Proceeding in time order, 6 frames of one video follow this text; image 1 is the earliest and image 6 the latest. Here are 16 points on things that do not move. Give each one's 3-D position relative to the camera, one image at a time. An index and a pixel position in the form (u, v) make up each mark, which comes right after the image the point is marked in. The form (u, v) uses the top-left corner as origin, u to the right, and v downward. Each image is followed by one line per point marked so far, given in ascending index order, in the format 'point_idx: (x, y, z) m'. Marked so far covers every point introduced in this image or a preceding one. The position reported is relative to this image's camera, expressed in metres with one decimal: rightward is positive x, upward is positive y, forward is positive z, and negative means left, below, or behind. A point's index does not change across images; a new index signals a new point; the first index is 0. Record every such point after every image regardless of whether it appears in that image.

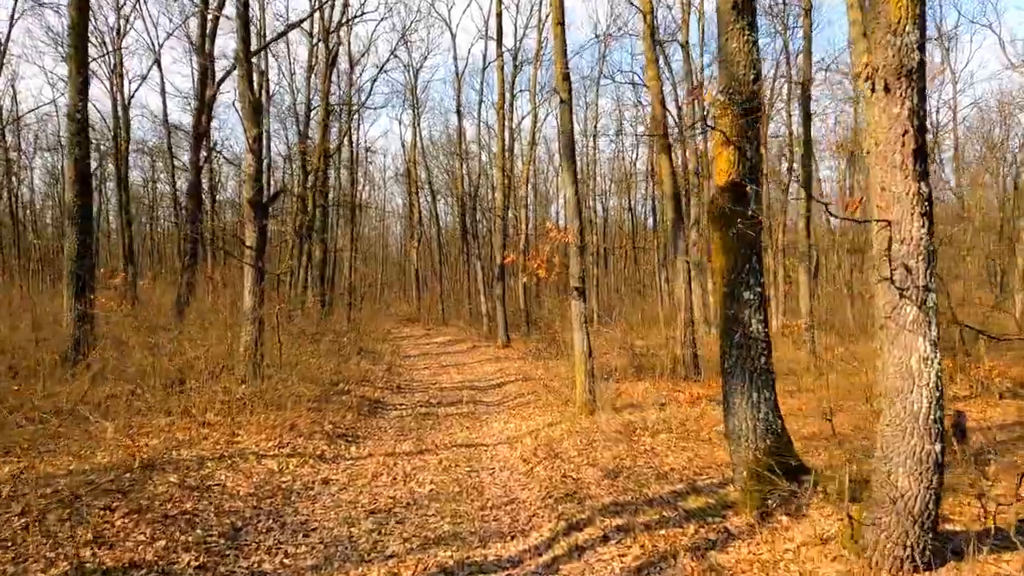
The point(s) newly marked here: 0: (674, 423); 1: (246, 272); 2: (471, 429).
0: (+2.1, -1.7, +8.2) m
1: (-4.6, +0.3, +11.0) m
2: (-0.6, -2.0, +8.9) m
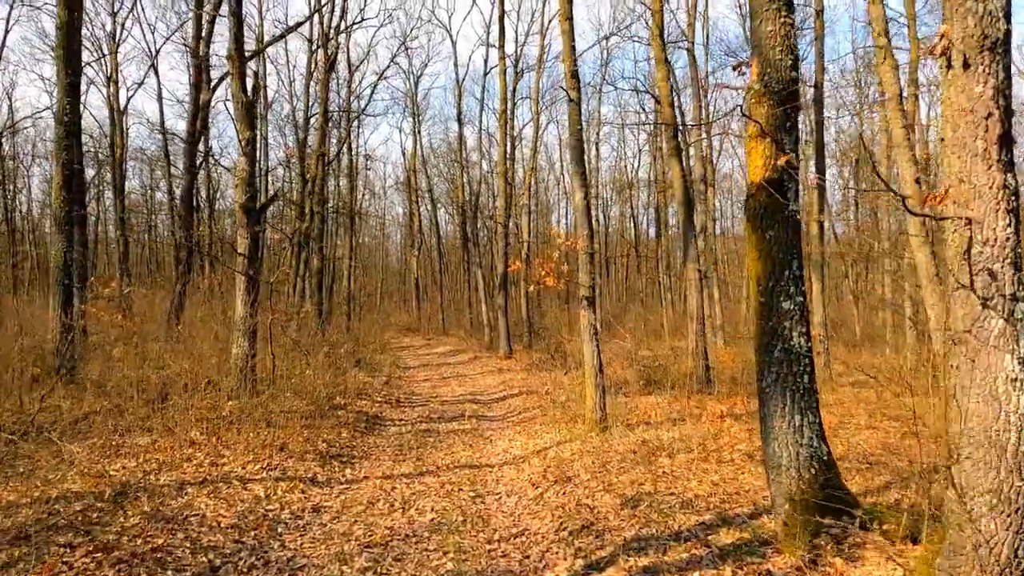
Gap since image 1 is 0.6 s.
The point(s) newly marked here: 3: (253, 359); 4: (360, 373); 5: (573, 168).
0: (+2.1, -1.8, +7.6) m
1: (-4.5, +0.1, +10.5) m
2: (-0.5, -2.1, +8.4) m
3: (-4.1, -1.1, +10.2) m
4: (-3.3, -1.9, +14.1) m
5: (+0.8, +1.6, +8.7) m
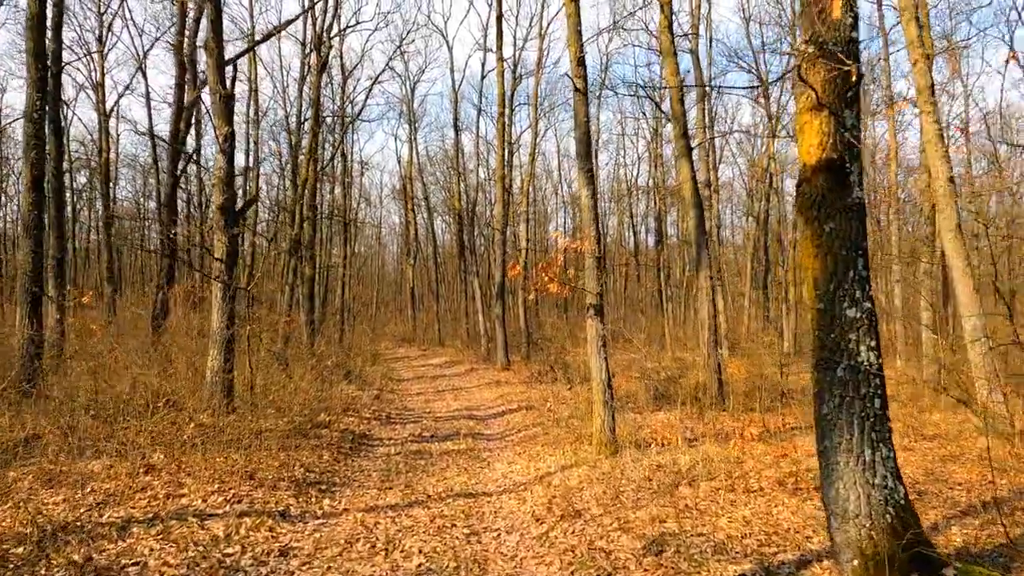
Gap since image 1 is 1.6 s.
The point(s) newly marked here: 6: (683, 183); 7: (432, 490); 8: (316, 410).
0: (+2.1, -1.9, +6.8) m
1: (-4.5, 0.0, +9.7) m
2: (-0.5, -2.2, +7.6) m
3: (-4.1, -1.3, +9.4) m
4: (-3.3, -2.0, +13.2) m
5: (+0.8, +1.5, +8.0) m
6: (+3.1, +1.9, +11.5) m
7: (-0.9, -2.1, +6.8) m
8: (-3.1, -1.9, +10.0) m
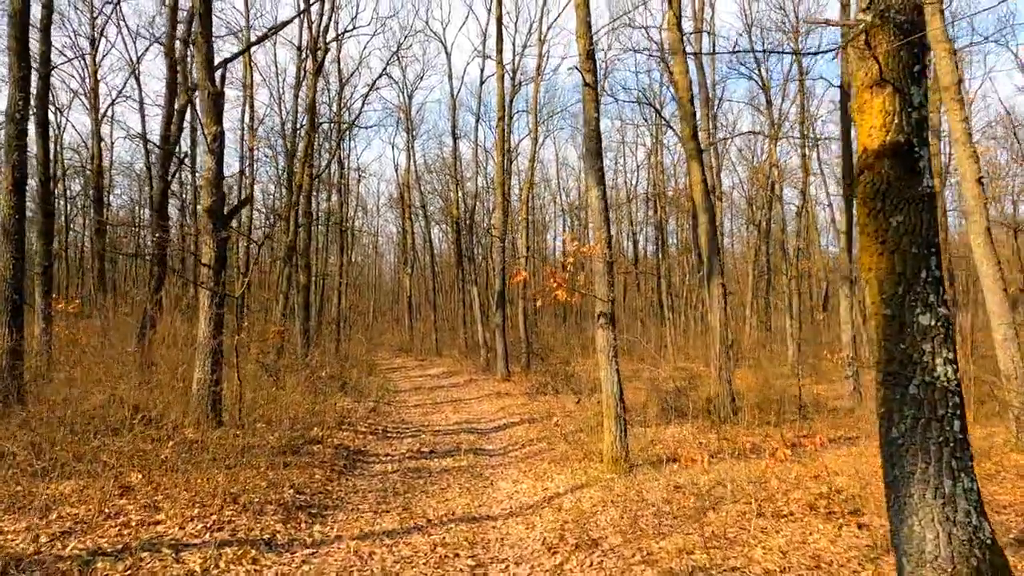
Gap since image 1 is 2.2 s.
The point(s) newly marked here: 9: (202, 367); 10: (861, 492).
0: (+2.2, -2.0, +6.3) m
1: (-4.4, -0.1, +9.2) m
2: (-0.4, -2.2, +7.0) m
3: (-4.0, -1.3, +8.9) m
4: (-3.3, -2.2, +12.7) m
5: (+0.9, +1.5, +7.5) m
6: (+3.1, +1.8, +11.1) m
7: (-0.8, -2.2, +6.2) m
8: (-3.0, -2.0, +9.5) m
9: (-4.2, -1.1, +8.7) m
10: (+3.3, -1.9, +6.1) m
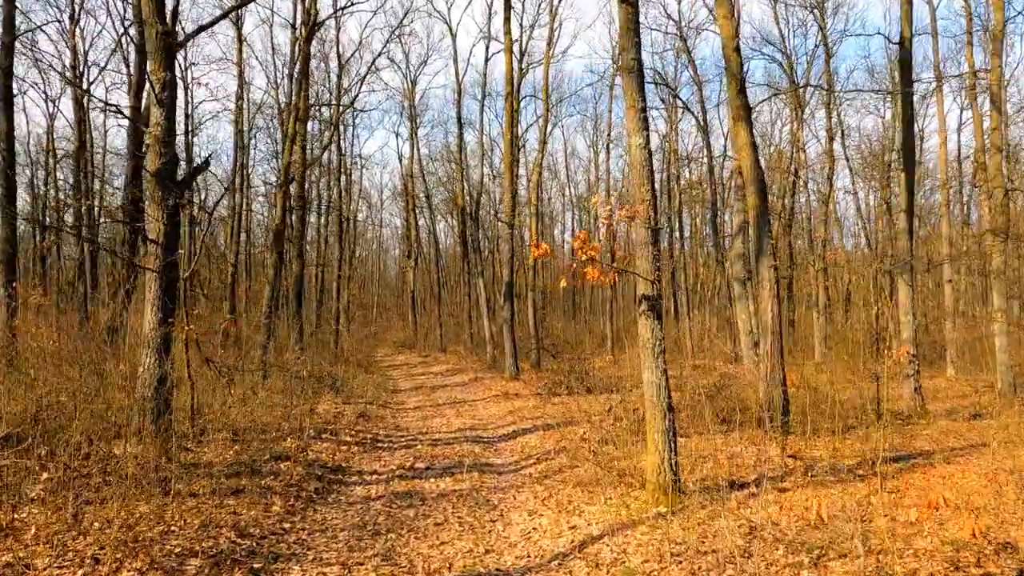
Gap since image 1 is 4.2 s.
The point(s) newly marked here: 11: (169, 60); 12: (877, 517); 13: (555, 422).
0: (+2.3, -1.7, +4.6) m
1: (-4.3, +0.1, +7.5) m
2: (-0.3, -2.0, +5.4) m
3: (-3.9, -1.1, +7.2) m
4: (-3.1, -2.0, +11.1) m
5: (+1.0, +1.7, +5.8) m
6: (+3.3, +2.0, +9.4) m
7: (-0.7, -2.0, +4.6) m
8: (-2.8, -1.8, +7.8) m
9: (-4.0, -0.9, +7.1) m
10: (+3.5, -1.7, +4.4) m
11: (-4.1, +2.8, +7.8) m
12: (+2.9, -1.8, +5.0) m
13: (+0.7, -2.1, +10.1) m
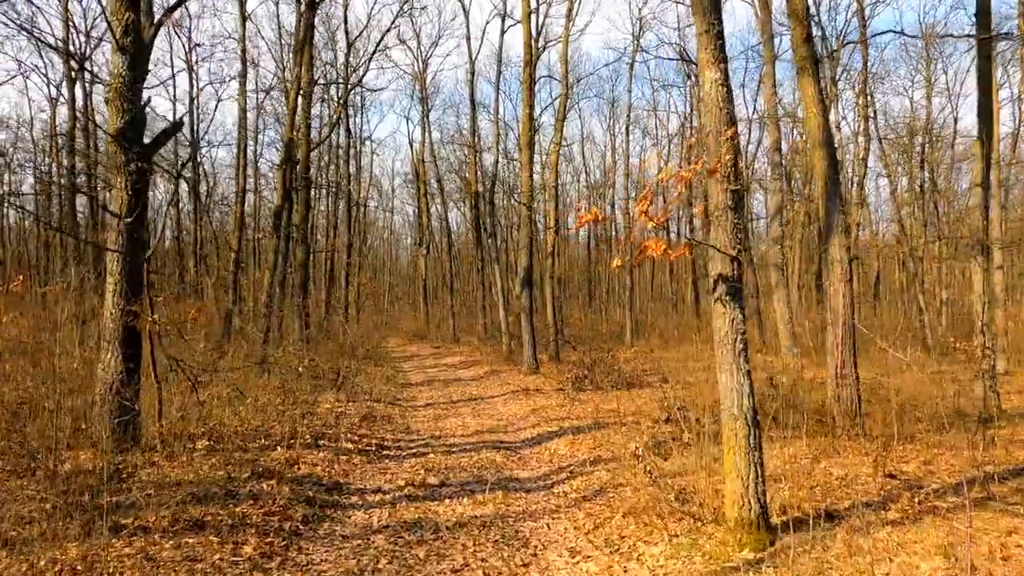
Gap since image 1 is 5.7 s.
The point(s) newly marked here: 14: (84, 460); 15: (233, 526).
0: (+2.6, -1.6, +3.3) m
1: (-4.0, +0.3, +6.3) m
2: (0.0, -1.9, +4.1) m
3: (-3.6, -1.0, +6.0) m
4: (-2.7, -1.7, +9.9) m
5: (+1.3, +1.8, +4.5) m
6: (+3.6, +2.2, +8.0) m
7: (-0.4, -1.8, +3.3) m
8: (-2.5, -1.6, +6.6) m
9: (-3.7, -0.7, +5.9) m
10: (+3.7, -1.6, +3.1) m
11: (-3.8, +2.9, +6.5) m
12: (+3.1, -1.6, +3.7) m
13: (+1.0, -1.9, +8.9) m
14: (-3.7, -1.4, +5.5) m
15: (-2.0, -1.7, +4.6) m
